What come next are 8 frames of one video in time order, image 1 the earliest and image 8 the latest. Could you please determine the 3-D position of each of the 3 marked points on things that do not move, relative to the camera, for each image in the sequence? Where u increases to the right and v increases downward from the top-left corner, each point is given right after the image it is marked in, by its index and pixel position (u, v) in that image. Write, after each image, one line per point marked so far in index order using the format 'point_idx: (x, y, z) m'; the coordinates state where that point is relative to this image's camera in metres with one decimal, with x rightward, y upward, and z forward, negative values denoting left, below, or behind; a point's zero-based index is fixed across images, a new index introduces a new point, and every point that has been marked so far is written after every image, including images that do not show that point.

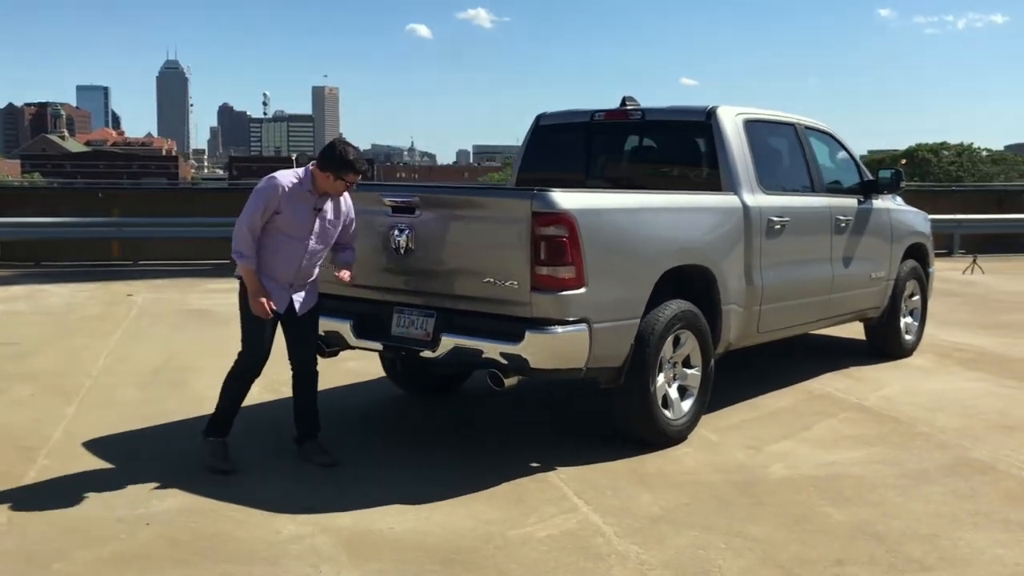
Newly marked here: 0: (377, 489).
0: (-0.6, -1.0, +4.9) m
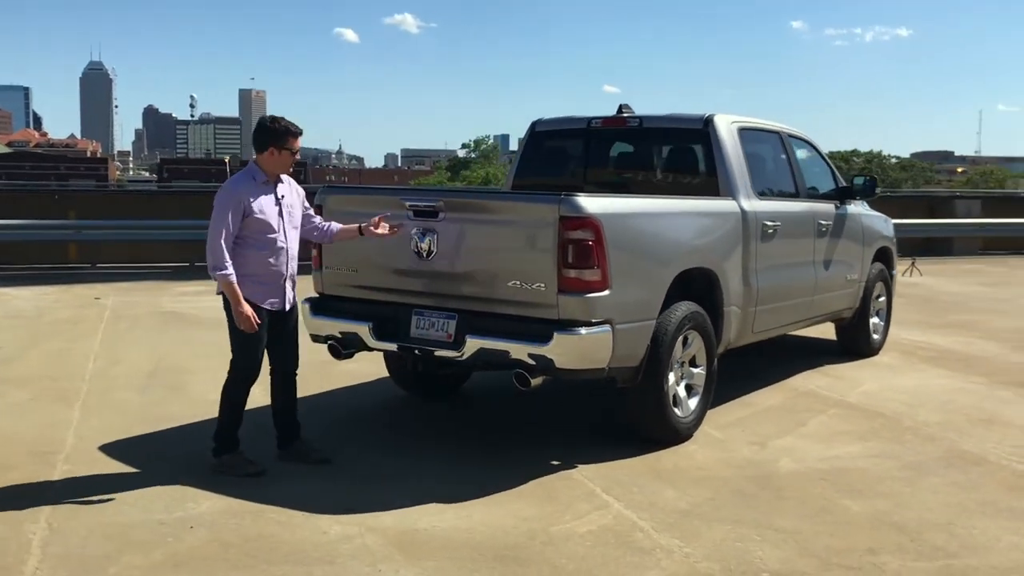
0: (-0.5, -1.0, +4.9) m
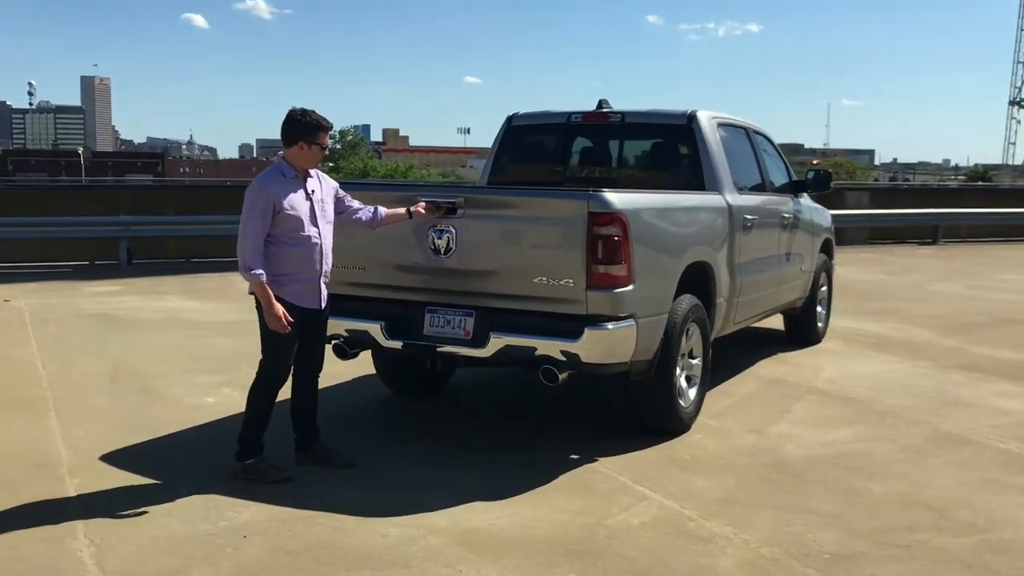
0: (-0.3, -1.0, +4.9) m
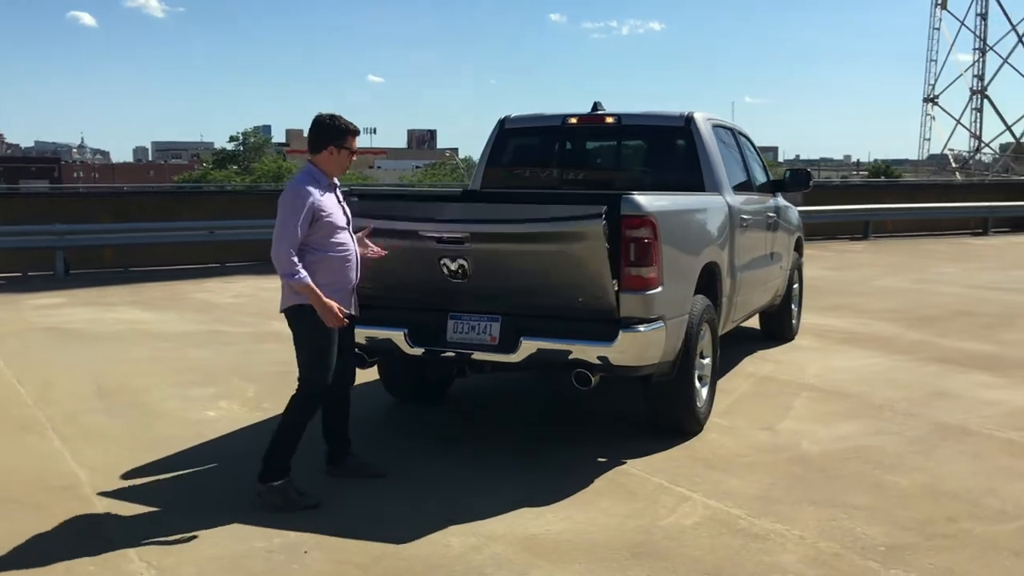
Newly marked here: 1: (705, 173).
0: (-0.1, -1.0, +4.8) m
1: (+1.3, +0.8, +6.8) m
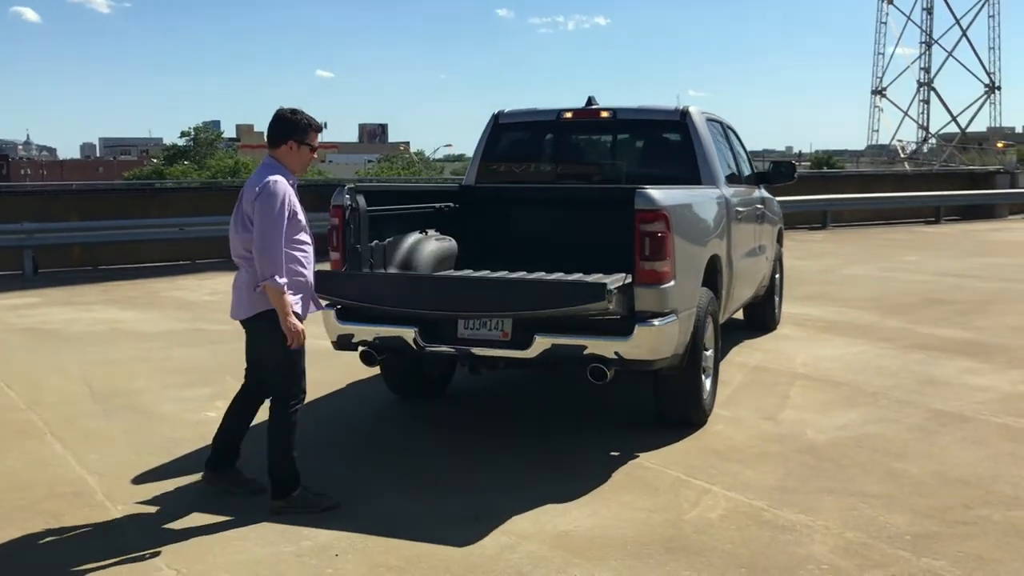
0: (-0.1, -1.0, +4.8) m
1: (+1.3, +0.9, +6.9) m
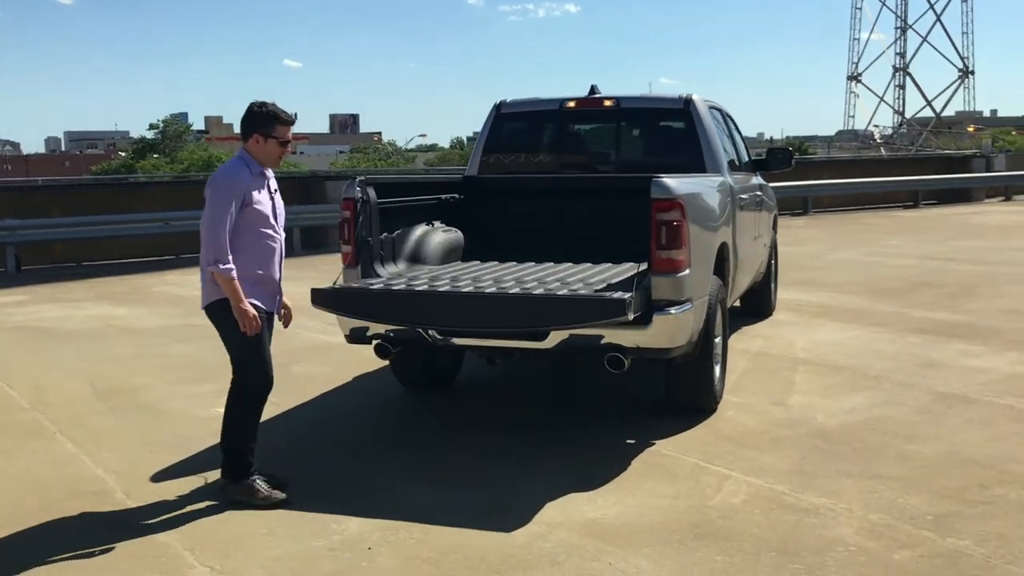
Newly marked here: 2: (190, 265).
0: (+0.1, -1.0, +4.8) m
1: (+1.3, +0.9, +6.9) m
2: (-4.8, +0.4, +14.9) m
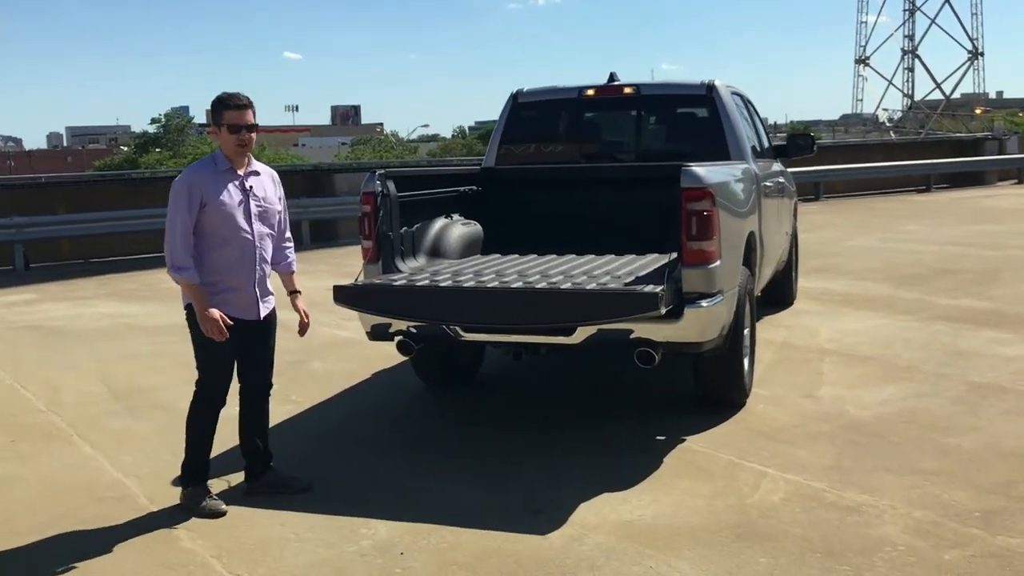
0: (+0.2, -0.9, +4.7) m
1: (+1.5, +1.0, +6.8) m
2: (-4.6, +0.4, +14.8) m
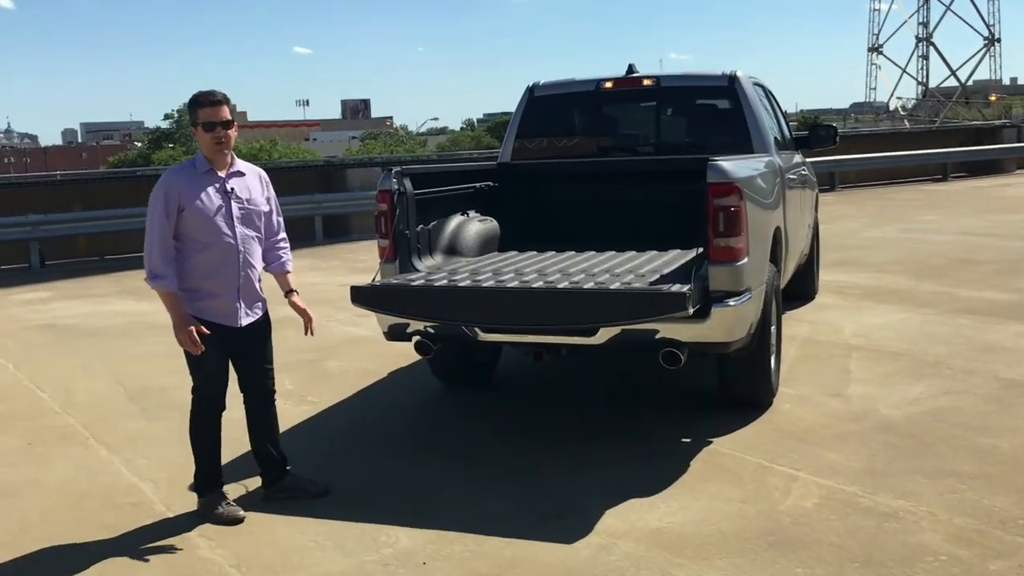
0: (+0.3, -0.9, +4.6) m
1: (+1.6, +1.0, +6.6) m
2: (-4.4, +0.5, +14.7) m
